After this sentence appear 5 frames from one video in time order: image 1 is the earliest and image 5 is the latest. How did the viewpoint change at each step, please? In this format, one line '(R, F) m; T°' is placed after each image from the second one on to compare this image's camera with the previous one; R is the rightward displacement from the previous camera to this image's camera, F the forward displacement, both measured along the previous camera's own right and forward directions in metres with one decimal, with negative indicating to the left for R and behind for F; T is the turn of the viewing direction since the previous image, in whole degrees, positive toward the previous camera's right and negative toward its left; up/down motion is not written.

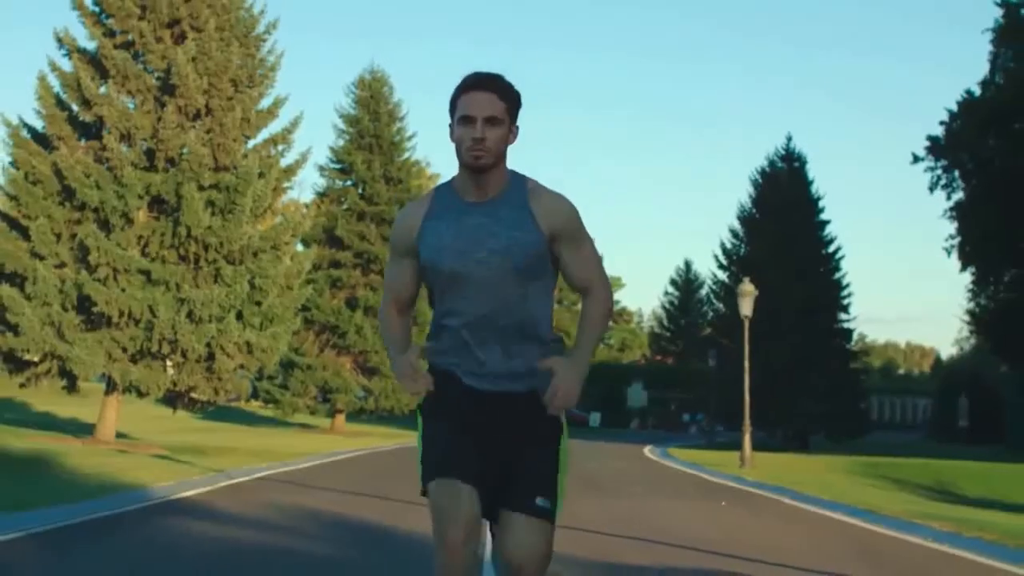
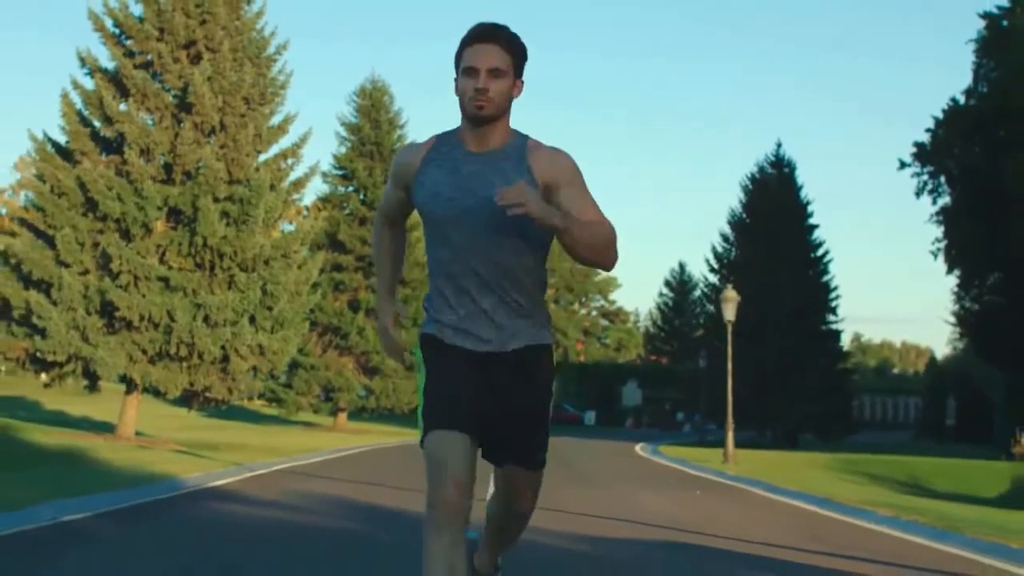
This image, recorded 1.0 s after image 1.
(0.0, -1.5) m; 0°
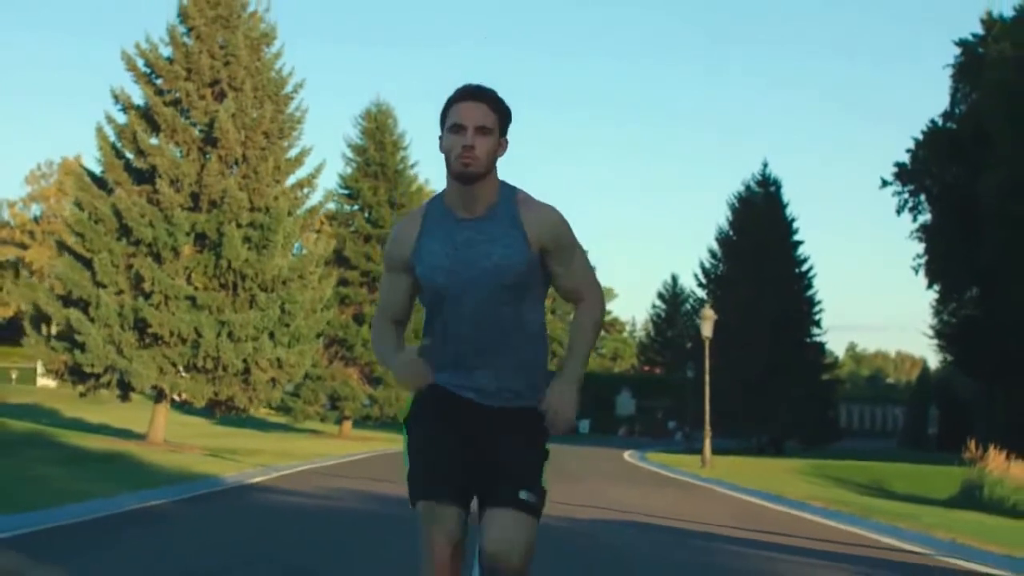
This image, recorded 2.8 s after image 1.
(0.0, -2.4) m; 0°
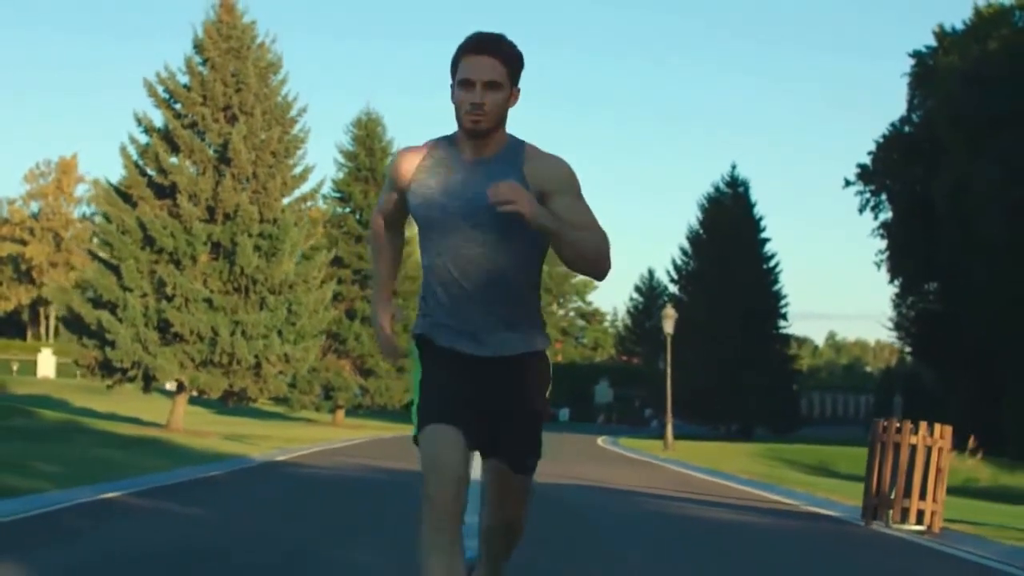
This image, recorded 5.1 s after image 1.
(0.0, -3.3) m; +1°
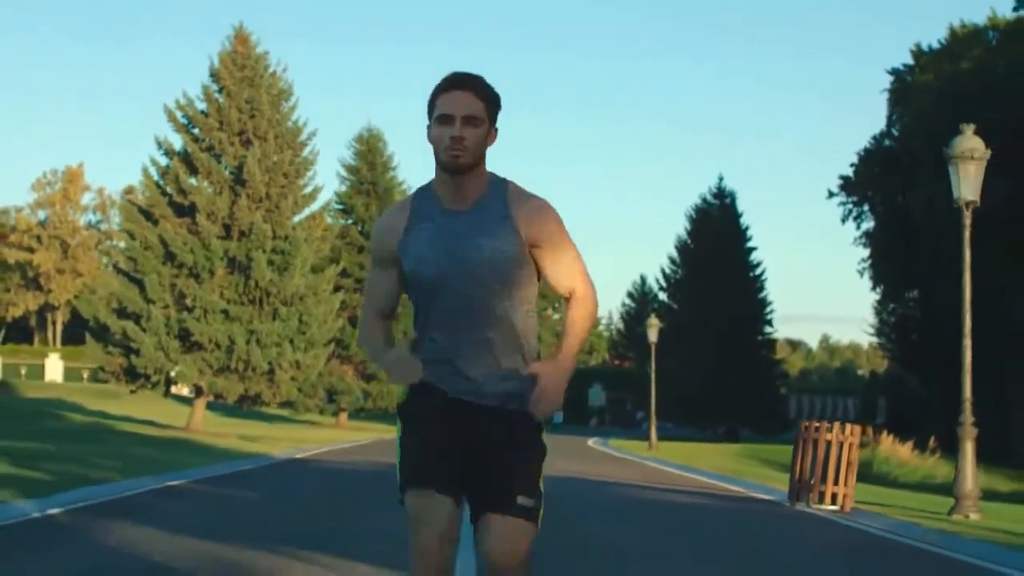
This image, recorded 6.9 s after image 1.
(0.0, -2.4) m; 0°
